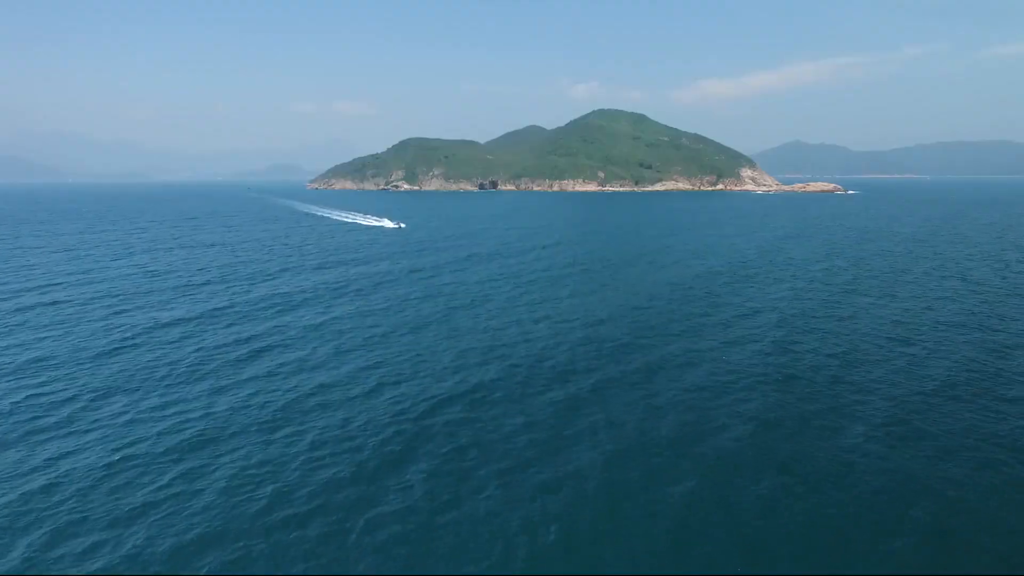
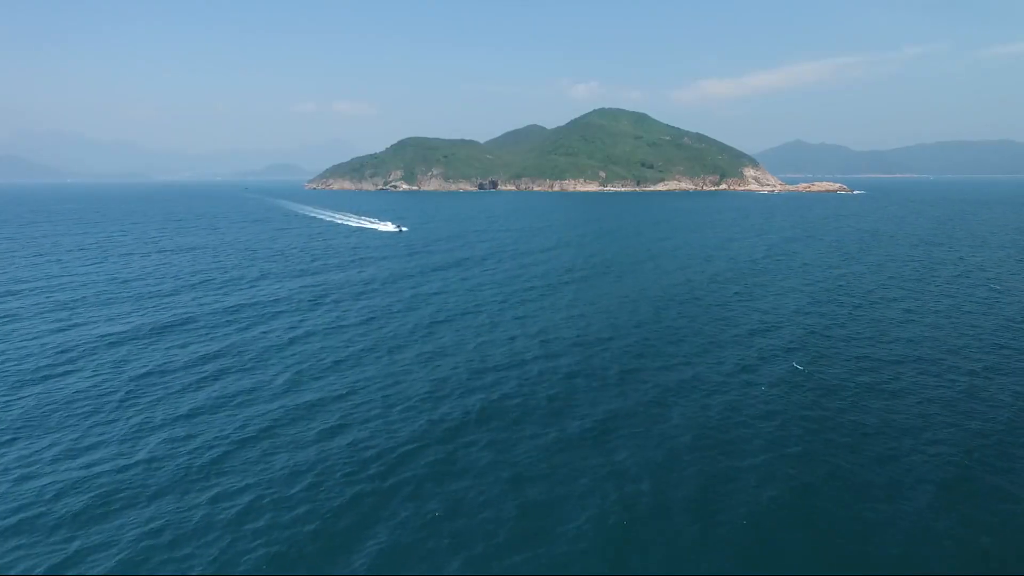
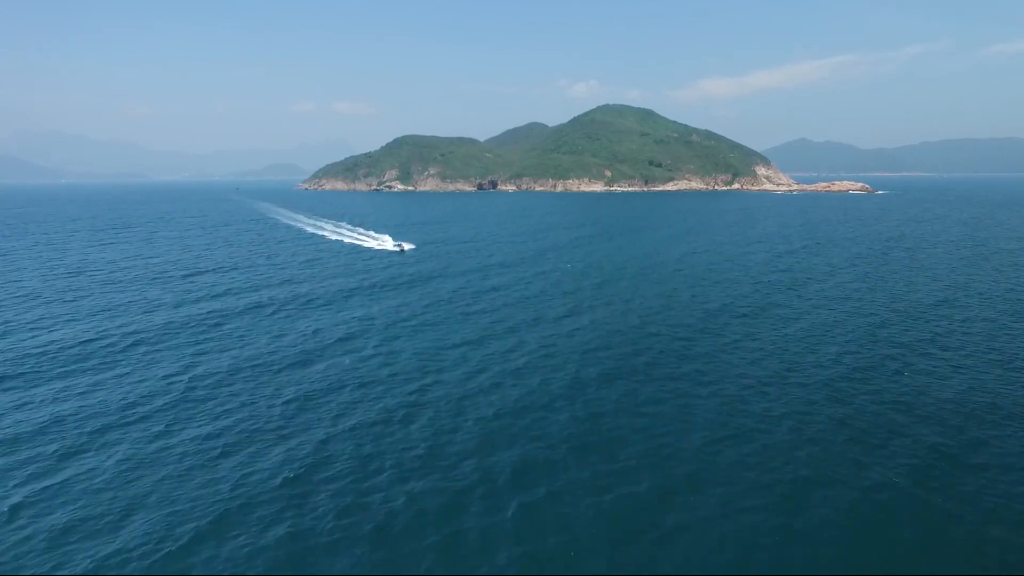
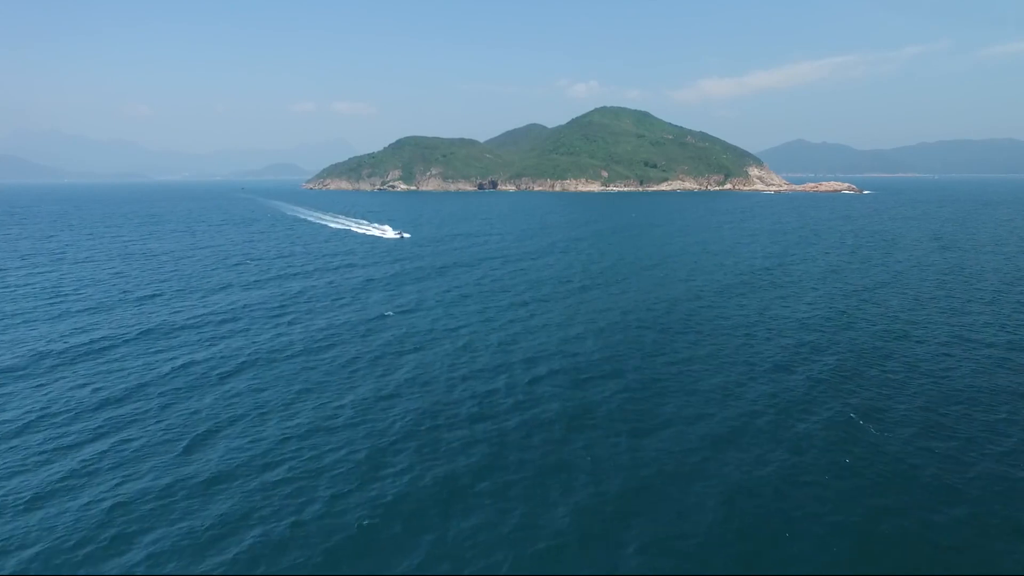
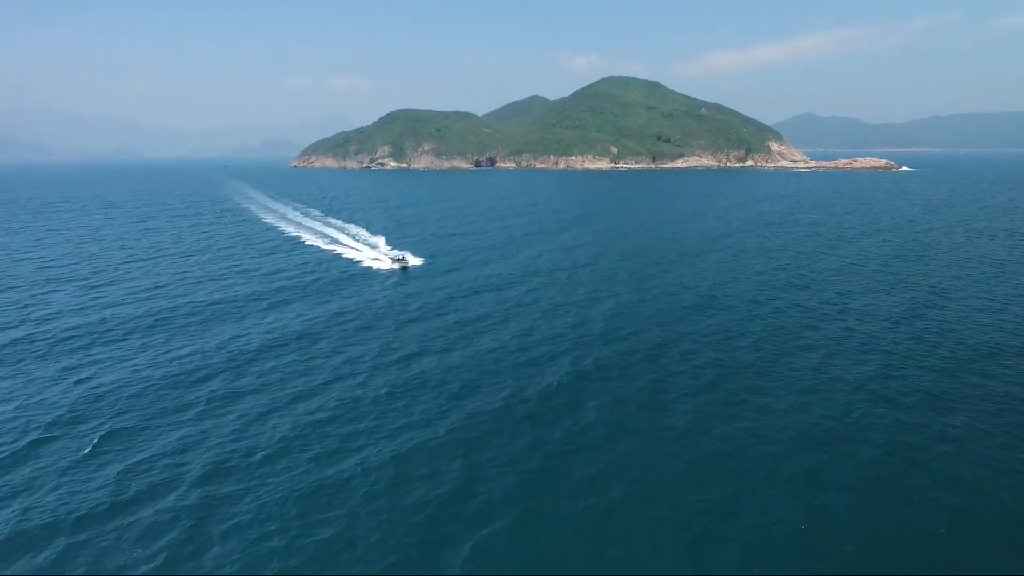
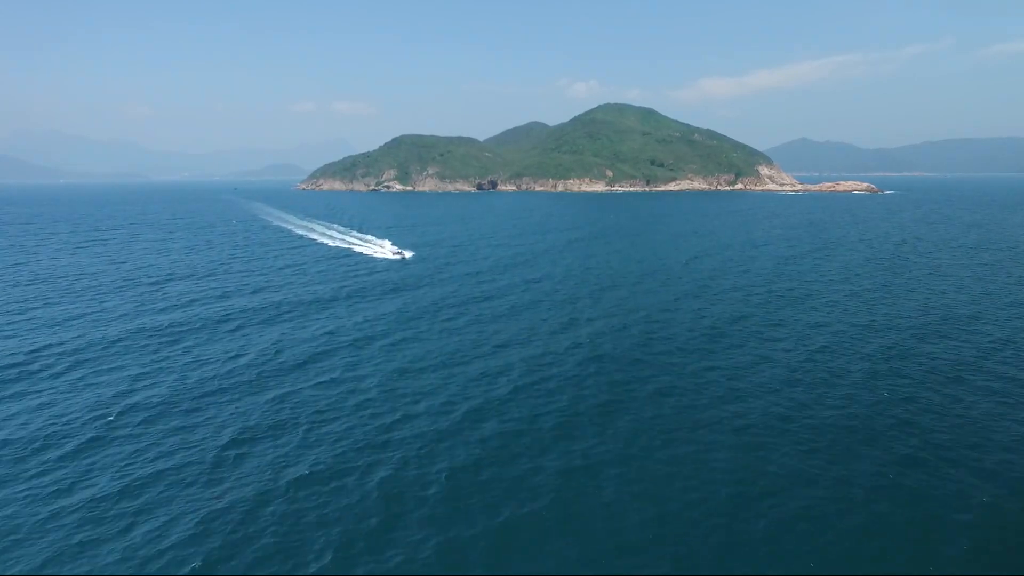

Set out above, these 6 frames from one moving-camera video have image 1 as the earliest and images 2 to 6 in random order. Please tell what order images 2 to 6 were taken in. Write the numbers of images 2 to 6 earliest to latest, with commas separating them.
2, 4, 3, 6, 5
